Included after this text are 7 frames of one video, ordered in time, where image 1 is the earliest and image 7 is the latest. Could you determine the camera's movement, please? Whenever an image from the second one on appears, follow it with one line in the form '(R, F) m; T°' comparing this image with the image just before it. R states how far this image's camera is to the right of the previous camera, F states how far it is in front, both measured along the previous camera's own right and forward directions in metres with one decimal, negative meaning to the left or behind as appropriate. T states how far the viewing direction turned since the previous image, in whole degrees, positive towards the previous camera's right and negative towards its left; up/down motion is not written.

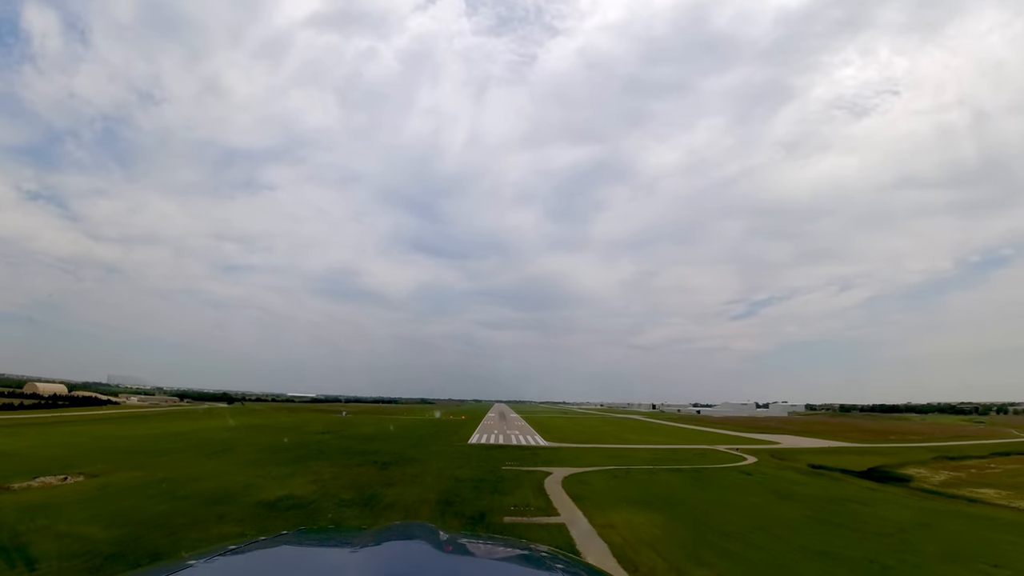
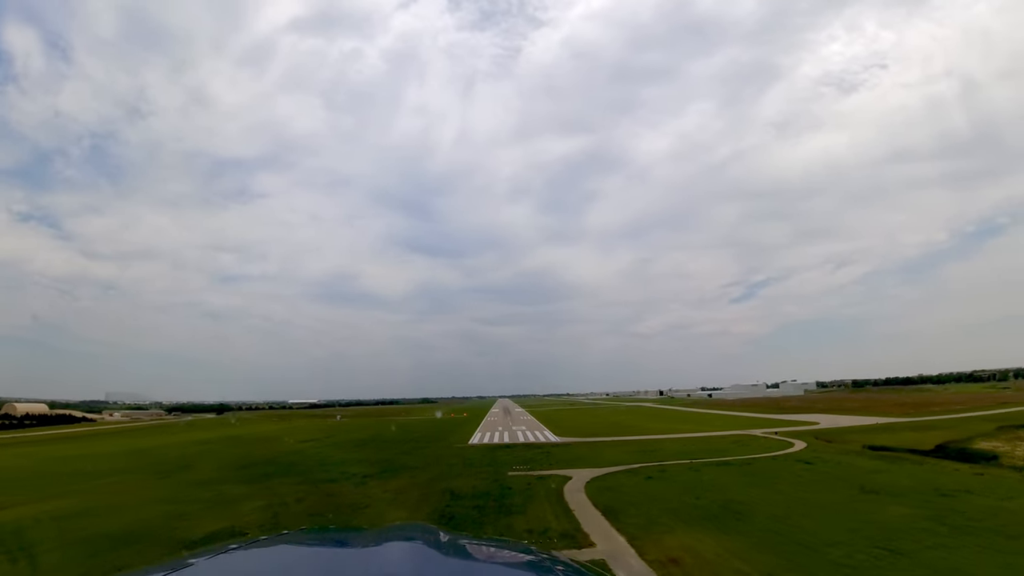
(0.0, +3.6) m; 0°
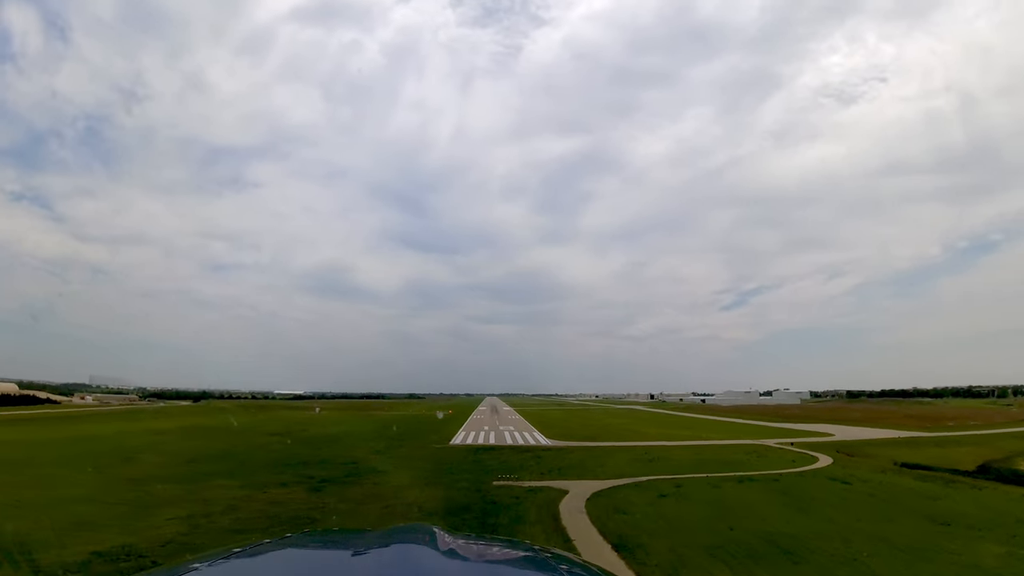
(0.0, +2.4) m; +1°
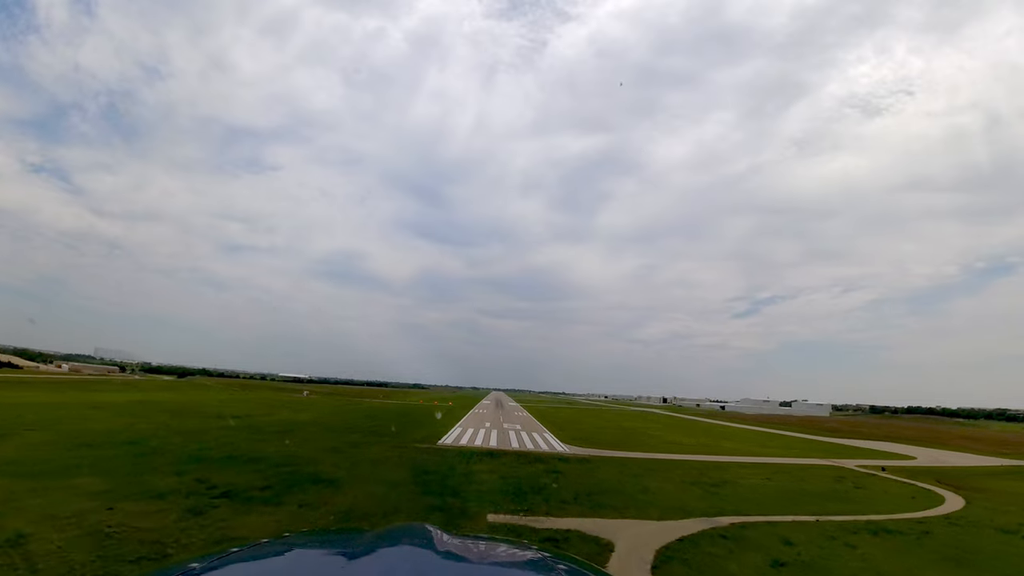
(-0.2, +4.8) m; -1°
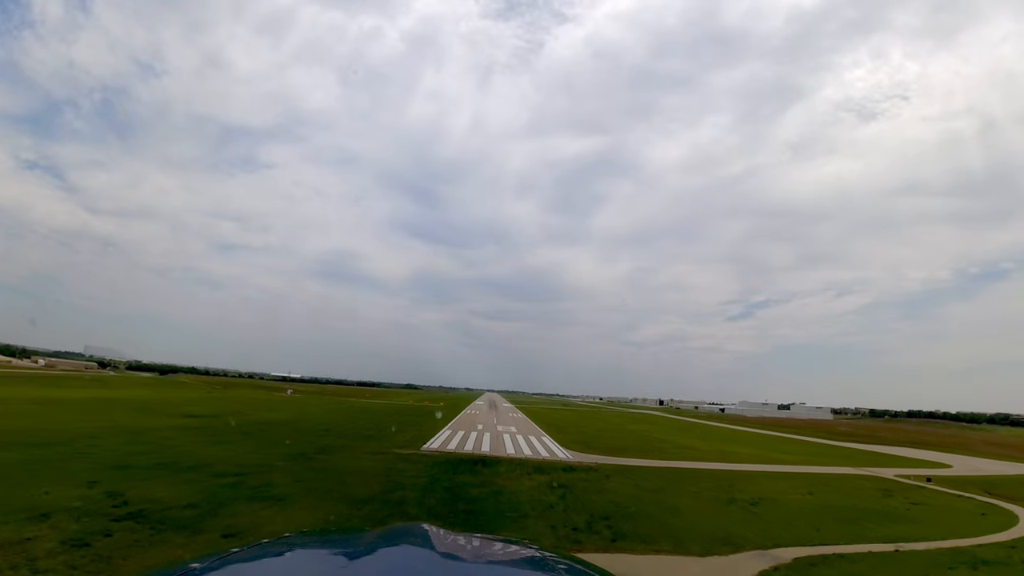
(-0.1, +2.0) m; +1°
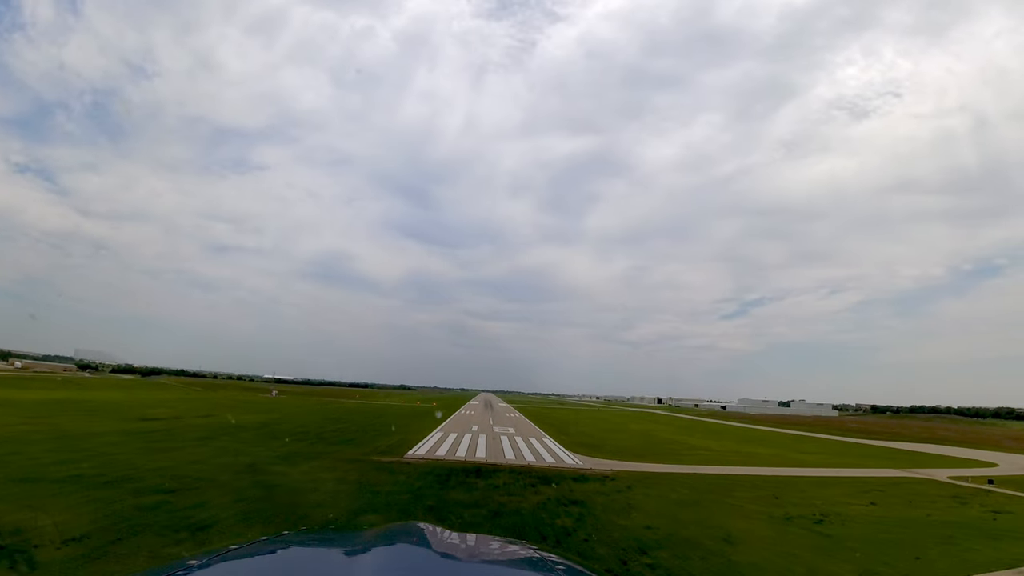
(-0.1, +2.0) m; +1°
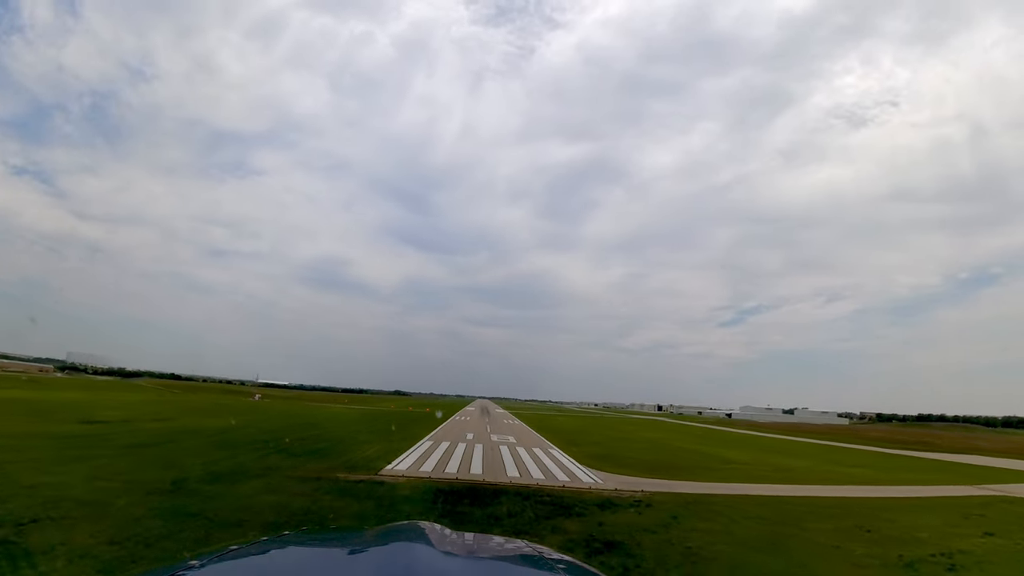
(-0.1, +2.3) m; 0°
